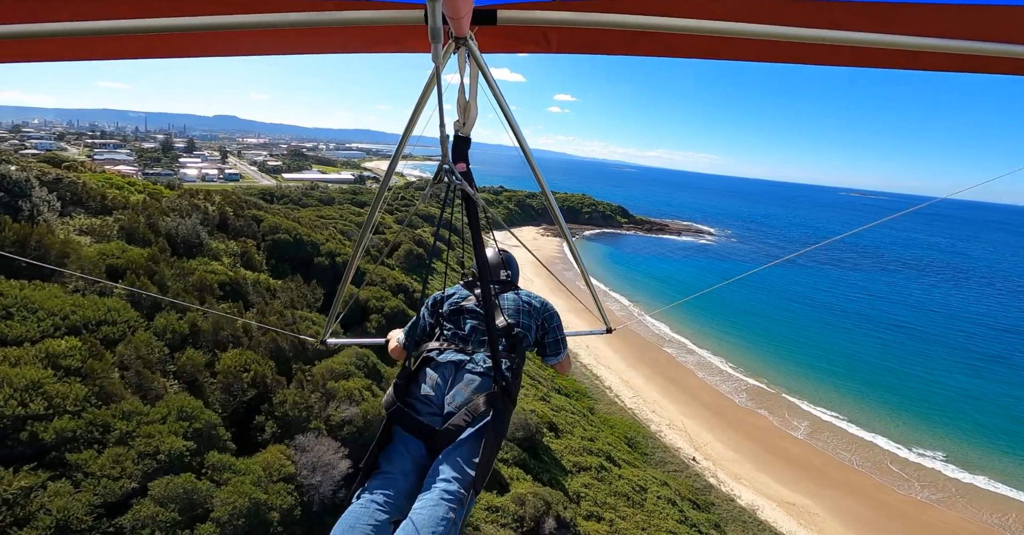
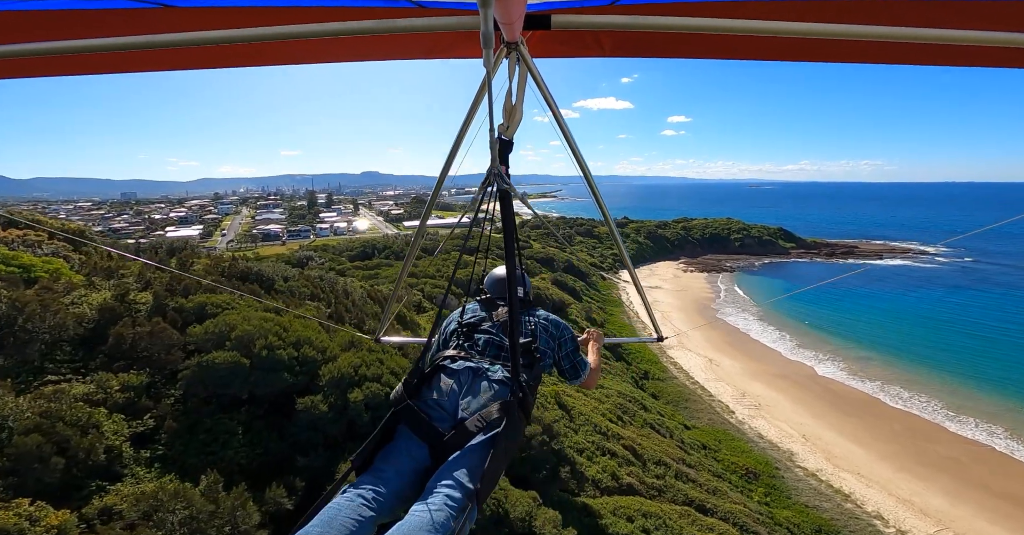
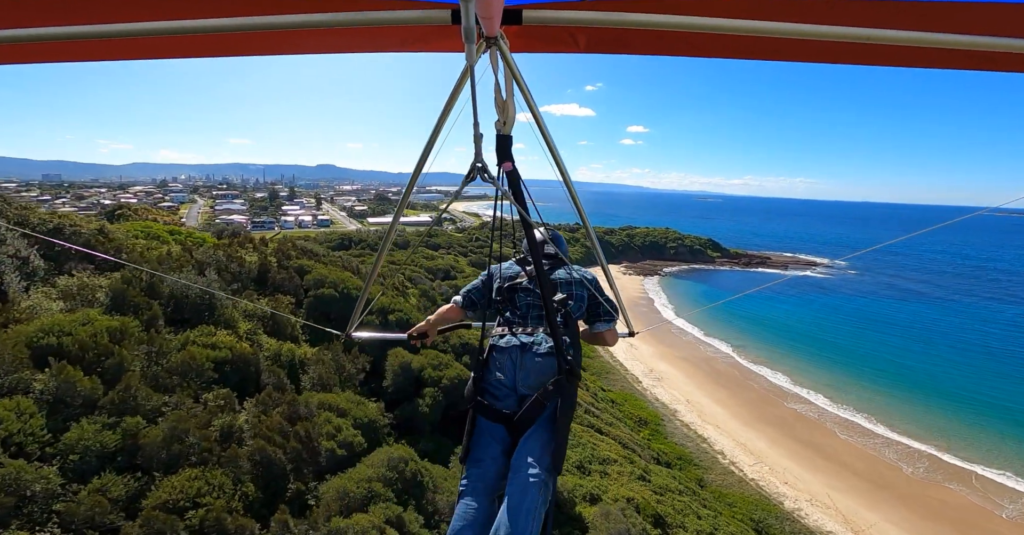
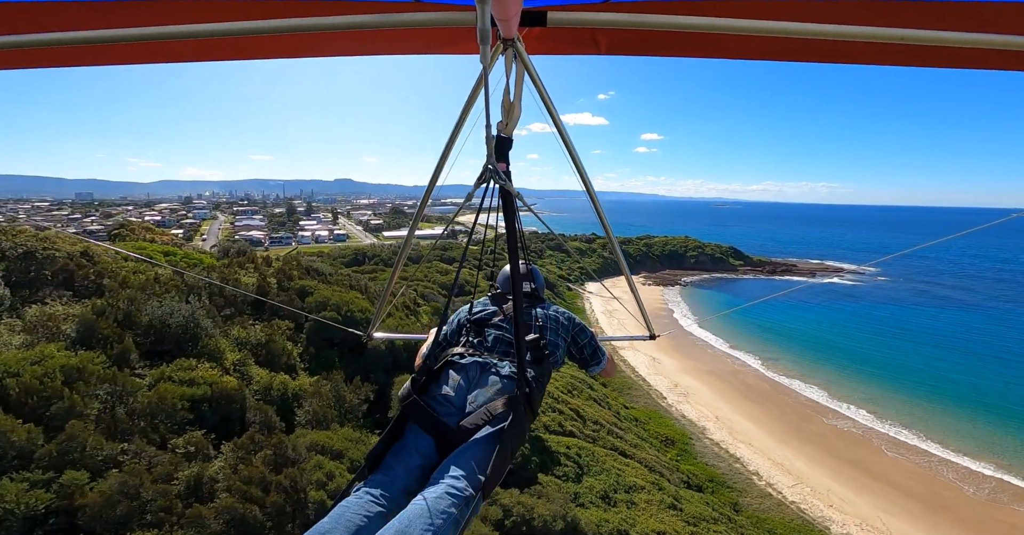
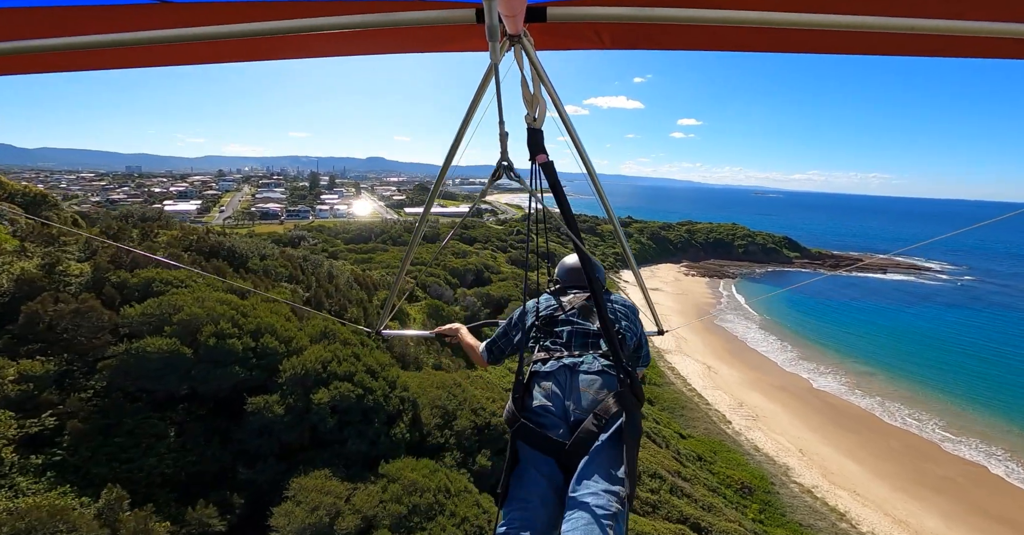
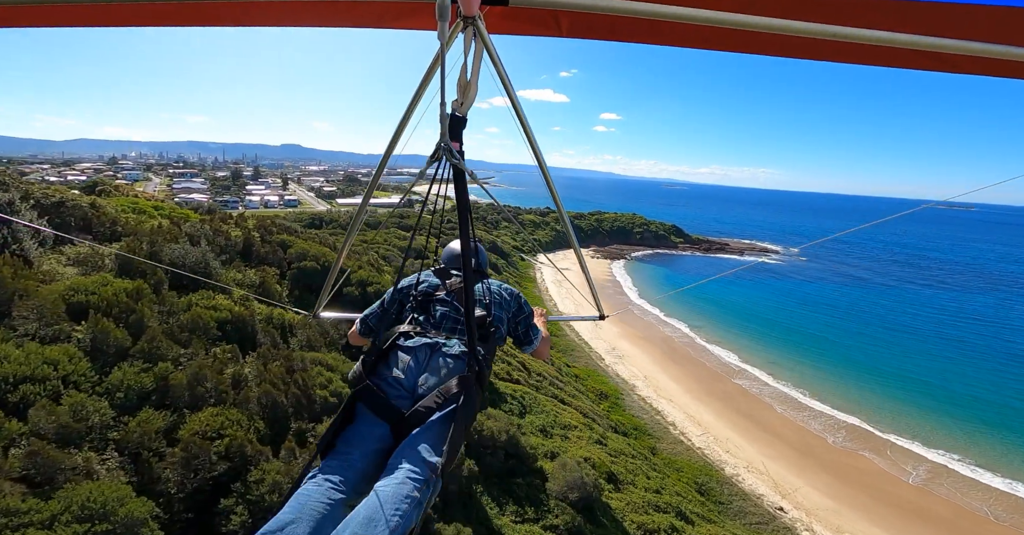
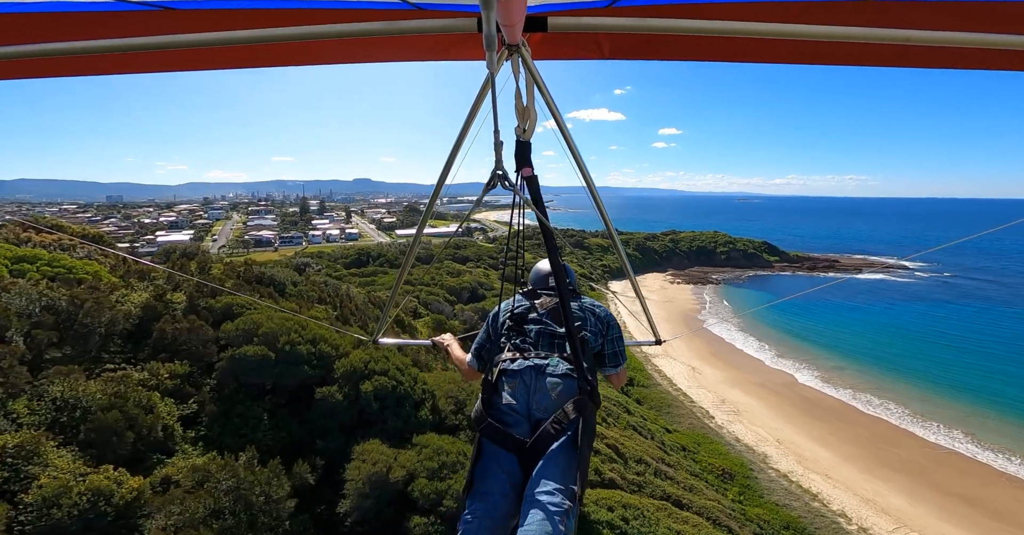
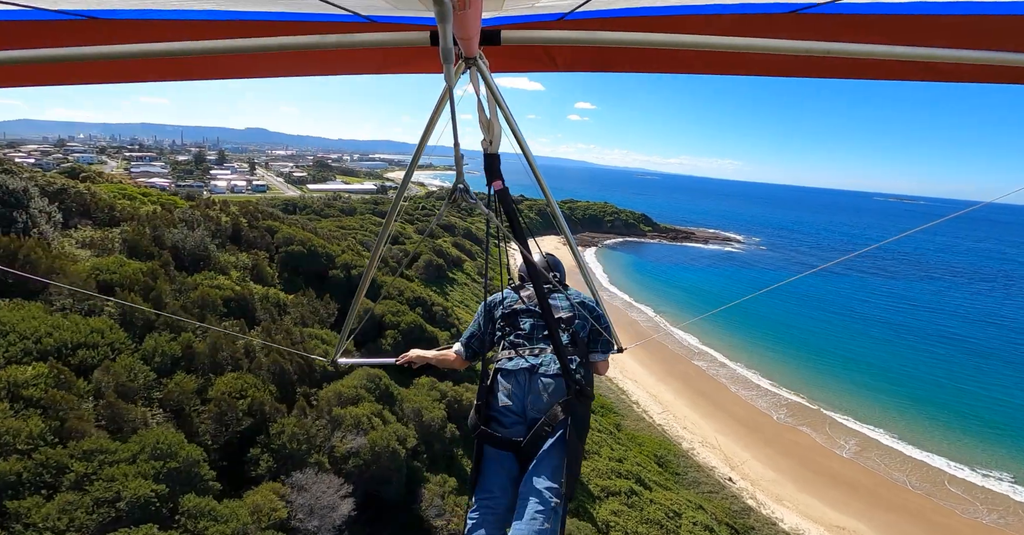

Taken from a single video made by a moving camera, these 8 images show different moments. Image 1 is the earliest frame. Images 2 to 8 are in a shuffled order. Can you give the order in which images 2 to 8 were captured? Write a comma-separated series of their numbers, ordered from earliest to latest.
8, 6, 3, 4, 7, 2, 5
